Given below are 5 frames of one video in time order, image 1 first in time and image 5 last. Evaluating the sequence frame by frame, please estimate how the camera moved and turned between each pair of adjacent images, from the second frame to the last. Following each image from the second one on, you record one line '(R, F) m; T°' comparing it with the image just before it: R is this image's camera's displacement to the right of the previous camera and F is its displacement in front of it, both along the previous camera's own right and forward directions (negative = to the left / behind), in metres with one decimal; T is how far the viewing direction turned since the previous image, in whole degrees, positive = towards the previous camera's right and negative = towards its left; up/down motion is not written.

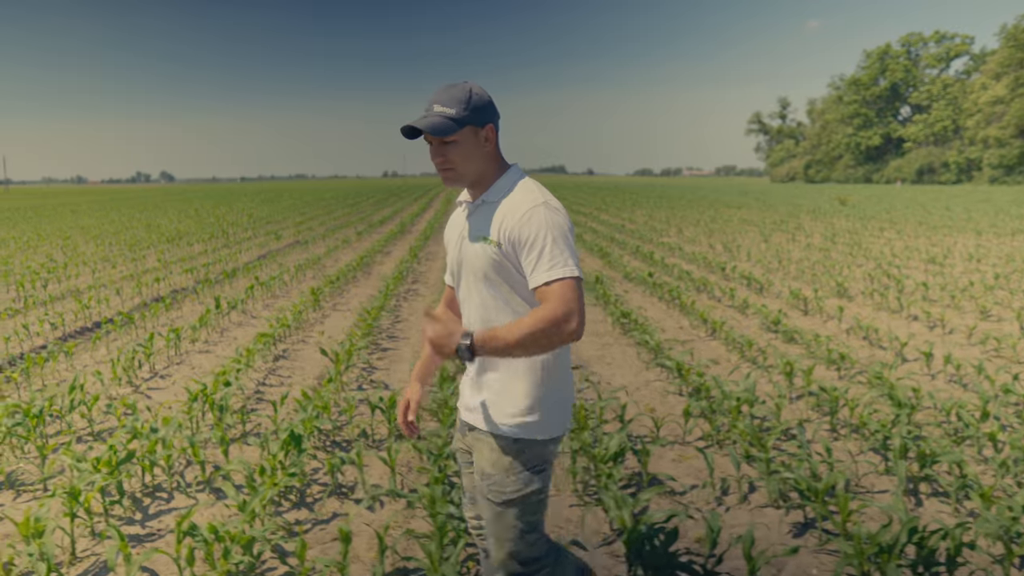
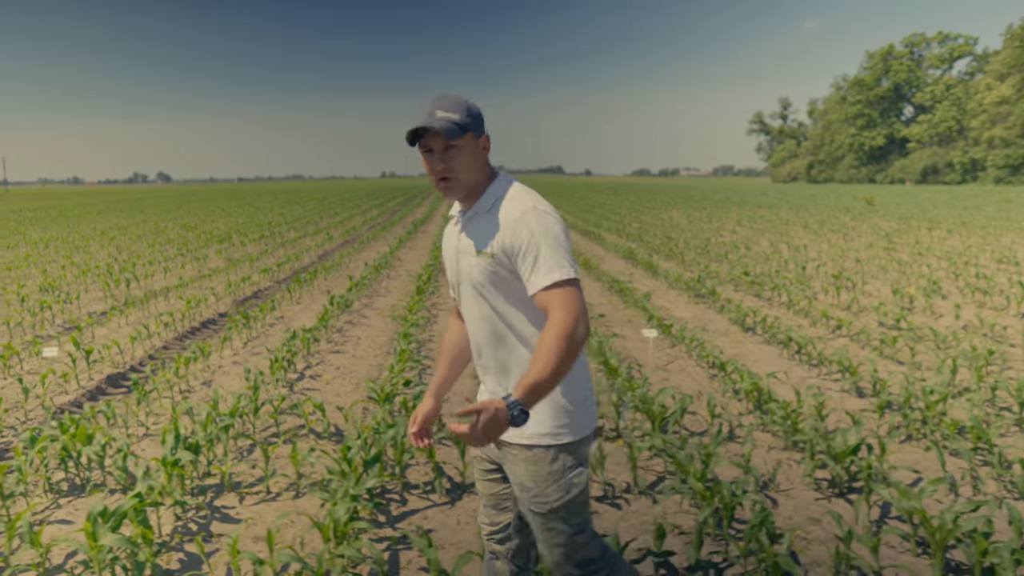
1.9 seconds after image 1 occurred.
(-1.3, +0.1) m; +1°
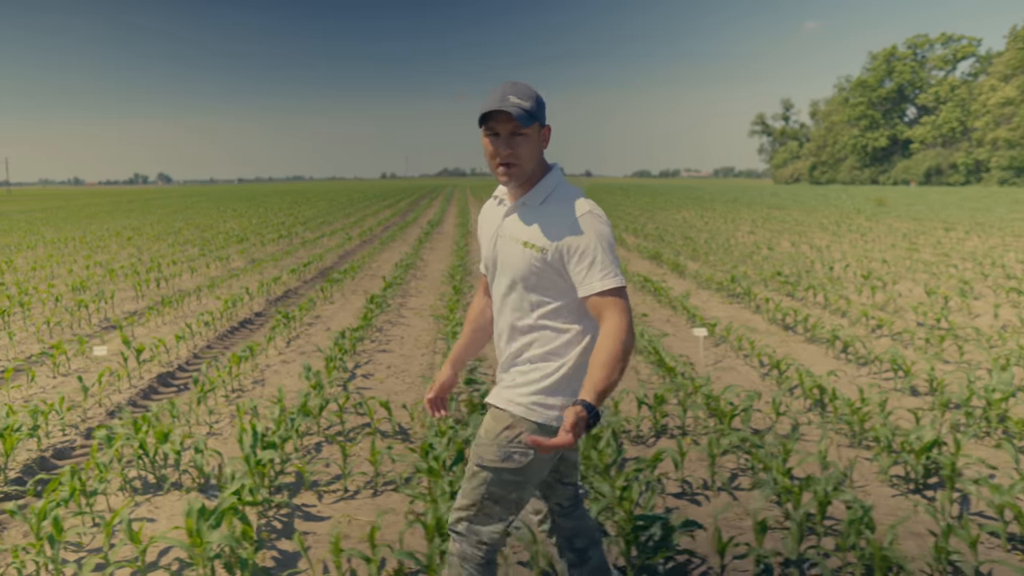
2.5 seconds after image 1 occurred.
(-0.4, 0.0) m; 0°
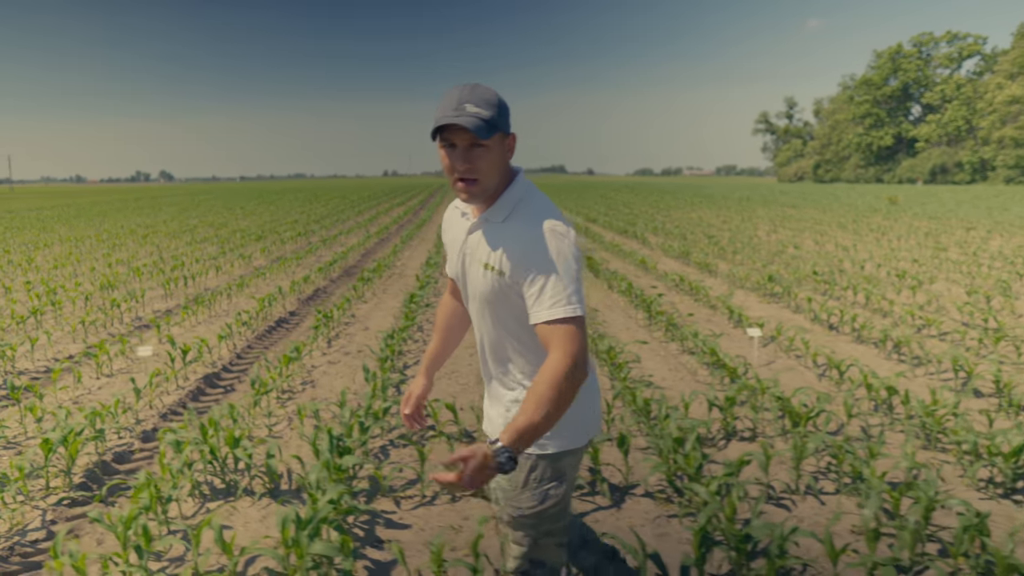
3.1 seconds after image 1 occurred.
(-0.4, +0.1) m; 0°
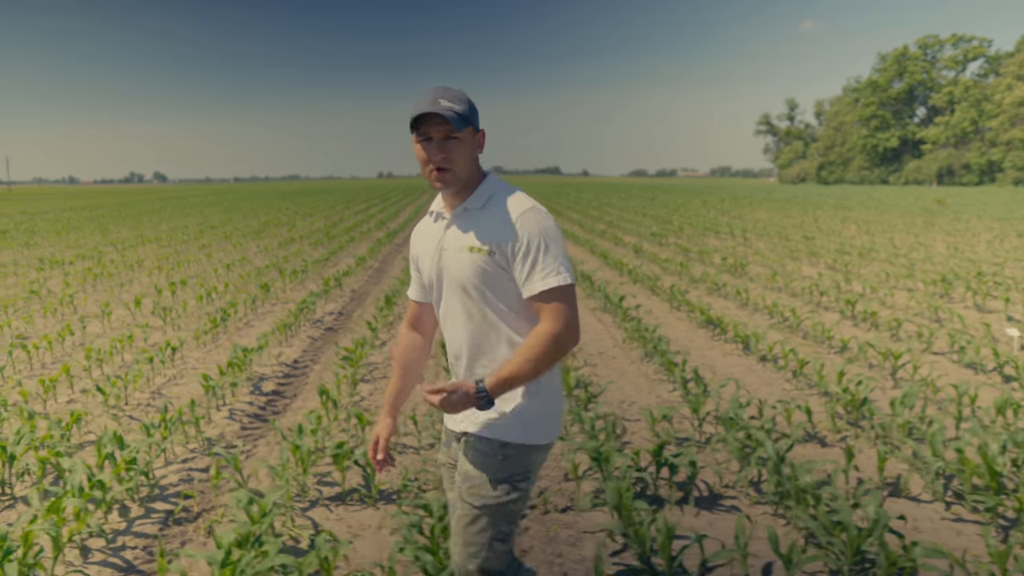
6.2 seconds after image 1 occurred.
(-2.2, +0.2) m; +1°
